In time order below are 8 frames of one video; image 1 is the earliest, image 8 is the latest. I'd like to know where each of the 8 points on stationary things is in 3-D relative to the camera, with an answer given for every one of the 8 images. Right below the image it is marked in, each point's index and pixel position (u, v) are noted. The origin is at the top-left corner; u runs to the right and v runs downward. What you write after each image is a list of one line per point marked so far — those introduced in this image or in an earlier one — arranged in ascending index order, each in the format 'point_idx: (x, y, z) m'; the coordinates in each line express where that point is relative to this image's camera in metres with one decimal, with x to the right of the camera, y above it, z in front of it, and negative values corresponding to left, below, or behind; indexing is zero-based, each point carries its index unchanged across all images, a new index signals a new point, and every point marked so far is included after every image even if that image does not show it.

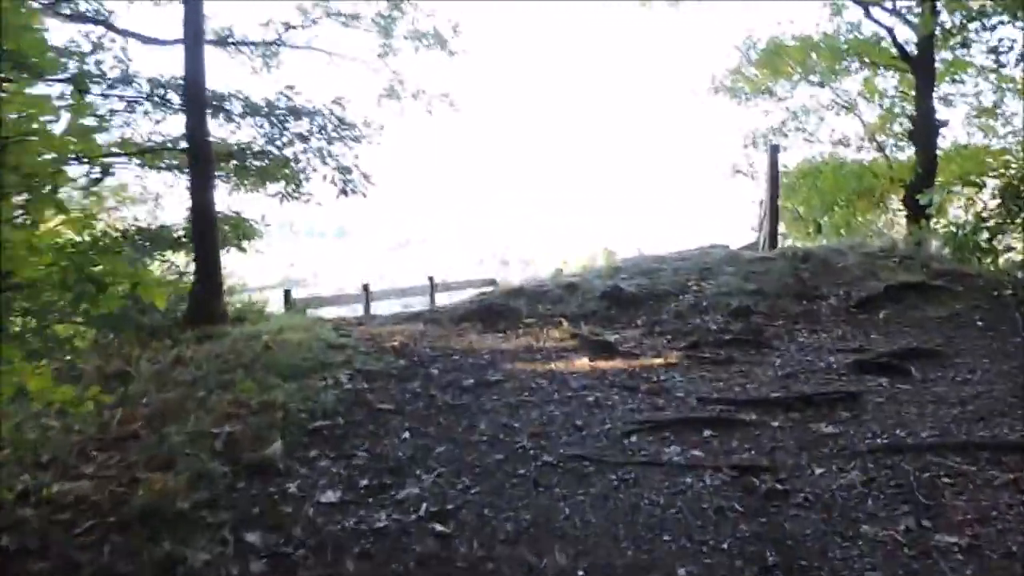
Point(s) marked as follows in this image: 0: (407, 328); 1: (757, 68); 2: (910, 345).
0: (-0.5, -0.2, +4.4) m
1: (+2.8, +2.6, +10.1) m
2: (+1.9, -0.3, +4.0) m
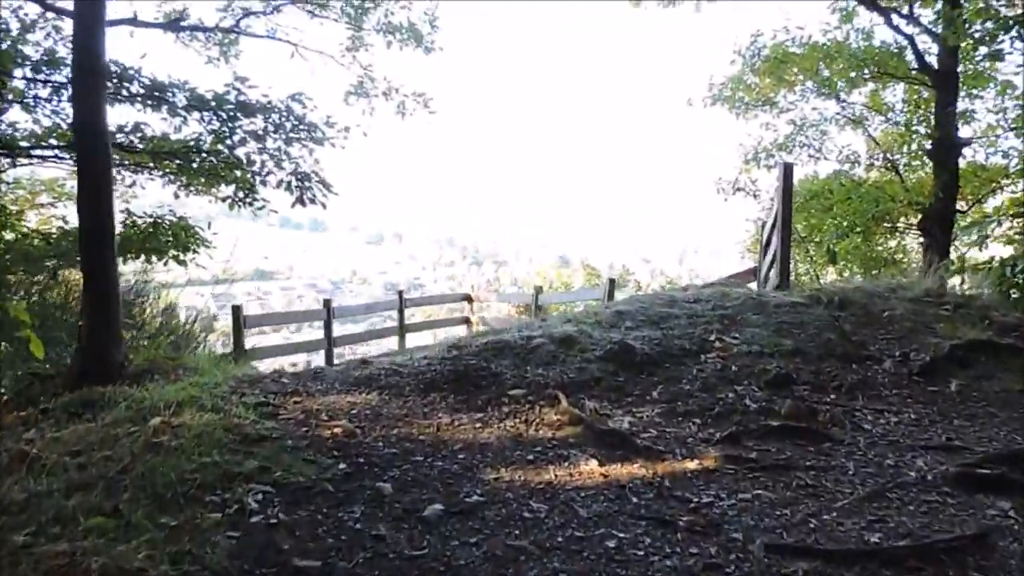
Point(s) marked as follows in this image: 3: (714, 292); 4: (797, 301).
0: (-0.6, -0.4, +3.3) m
1: (+2.6, +2.3, +9.2) m
2: (+1.8, -0.5, +3.1) m
3: (+1.2, 0.0, +5.0) m
4: (+1.6, -0.1, +4.7) m
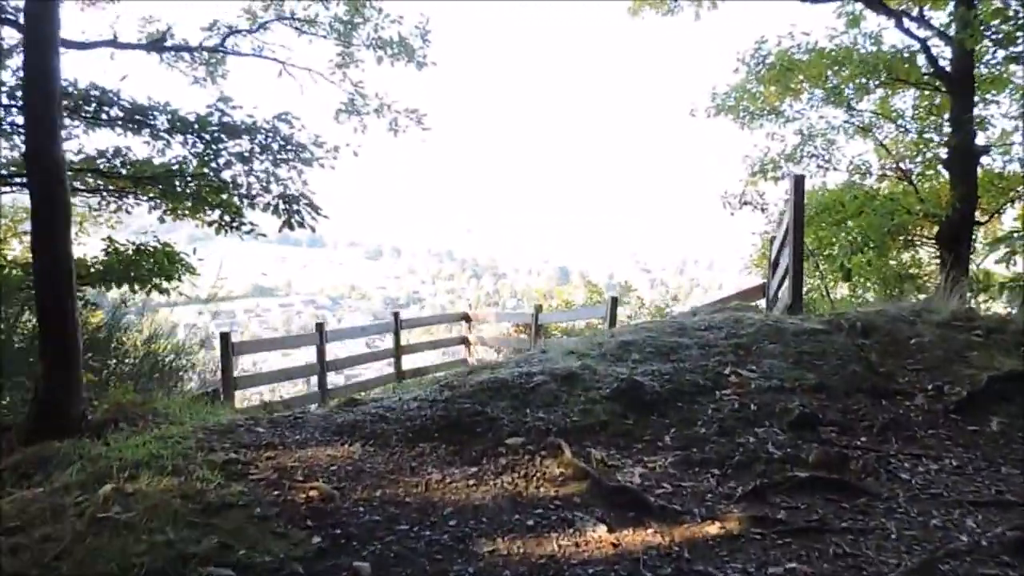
0: (-0.6, -0.6, +3.0) m
1: (+2.6, +2.1, +8.9) m
2: (+1.8, -0.7, +2.7) m
3: (+1.2, -0.2, +4.7) m
4: (+1.6, -0.2, +4.4) m
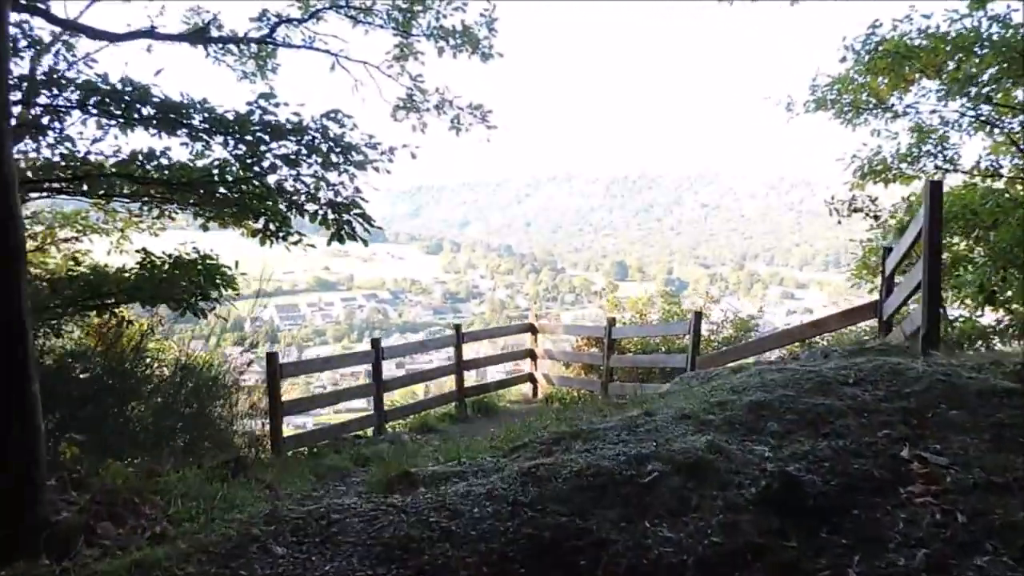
0: (-0.3, -0.8, +2.1) m
1: (+3.3, +1.9, +7.7) m
2: (+2.0, -0.8, +1.7) m
3: (+1.6, -0.3, +3.7) m
4: (+1.9, -0.4, +3.4) m
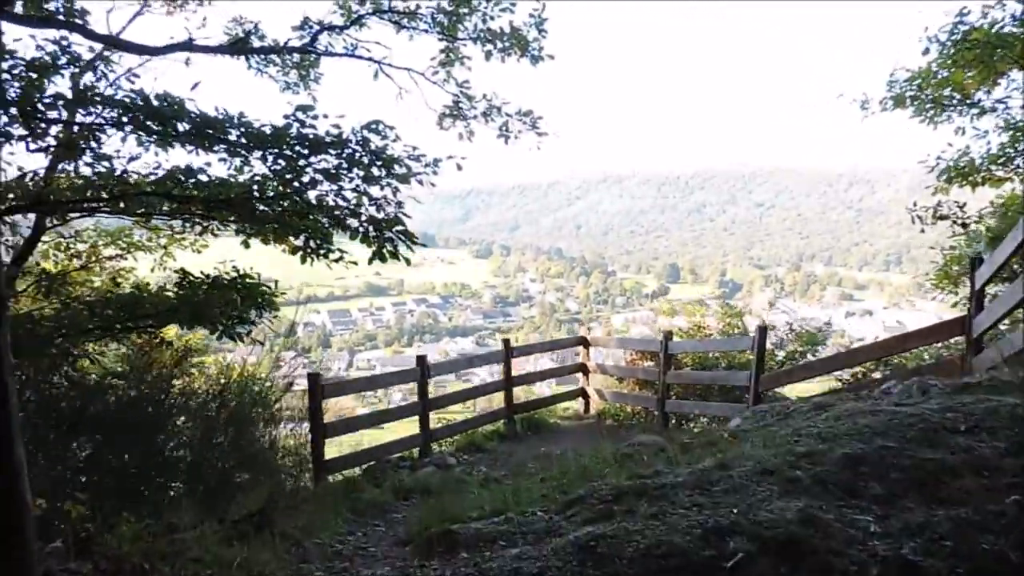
0: (-0.2, -0.9, +1.7) m
1: (+3.7, +1.8, +7.2) m
2: (+2.1, -0.9, +1.1) m
3: (+1.8, -0.5, +3.2) m
4: (+2.1, -0.5, +2.8) m
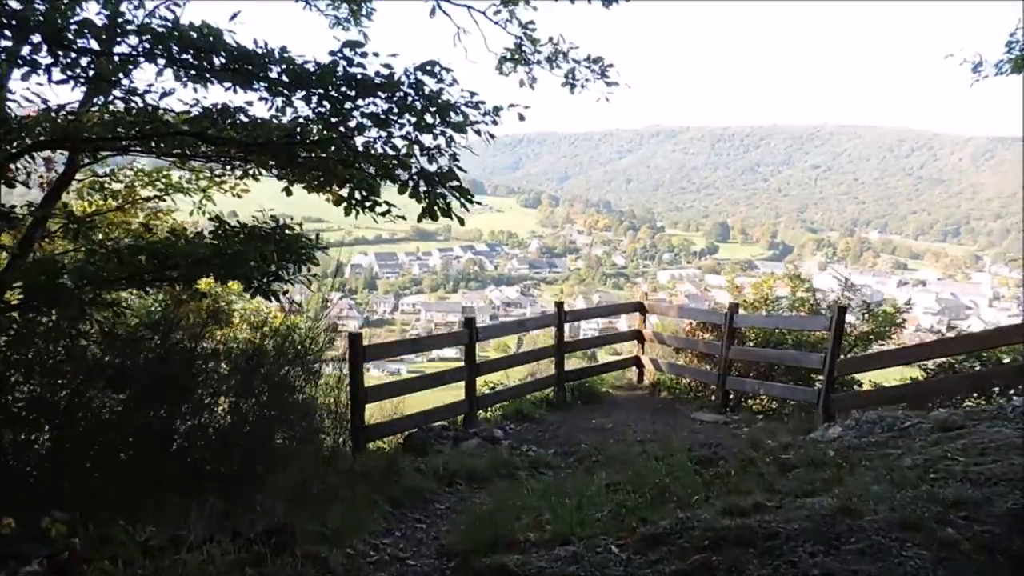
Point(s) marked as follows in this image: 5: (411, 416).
0: (-0.1, -0.9, +1.2) m
1: (+4.2, +1.9, +6.2) m
2: (+2.2, -1.1, +0.5) m
3: (+2.0, -0.5, +2.5) m
4: (+2.3, -0.6, +2.2) m
5: (-0.9, -1.1, +7.7) m
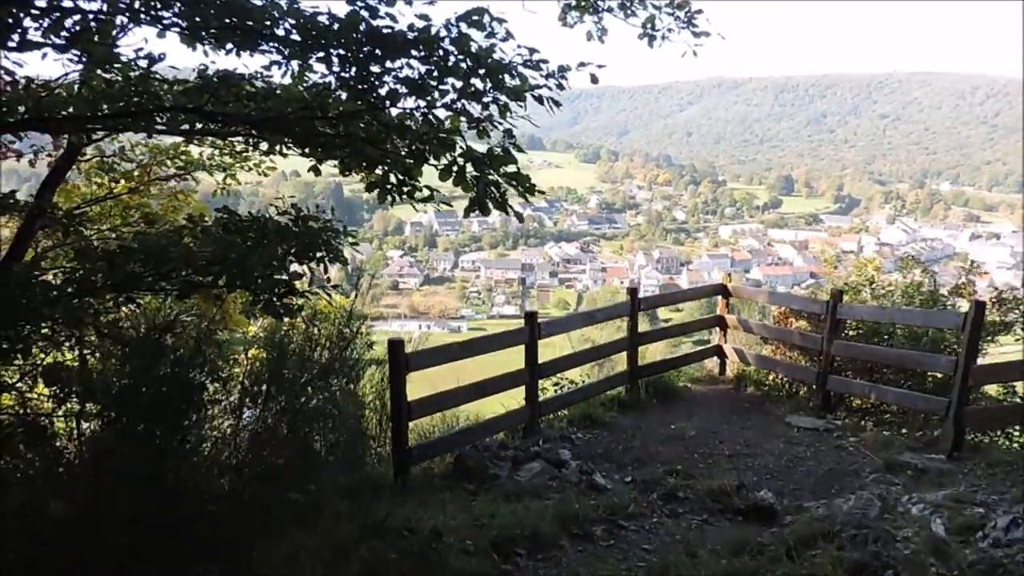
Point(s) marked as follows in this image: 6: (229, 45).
0: (0.0, -1.2, +0.1) m
1: (+4.6, +1.9, +4.7) m
2: (+2.2, -1.4, -0.8) m
3: (+2.2, -0.7, +1.3) m
4: (+2.5, -0.8, +0.9) m
5: (-0.4, -1.1, +6.6) m
6: (-1.4, +1.2, +4.1) m
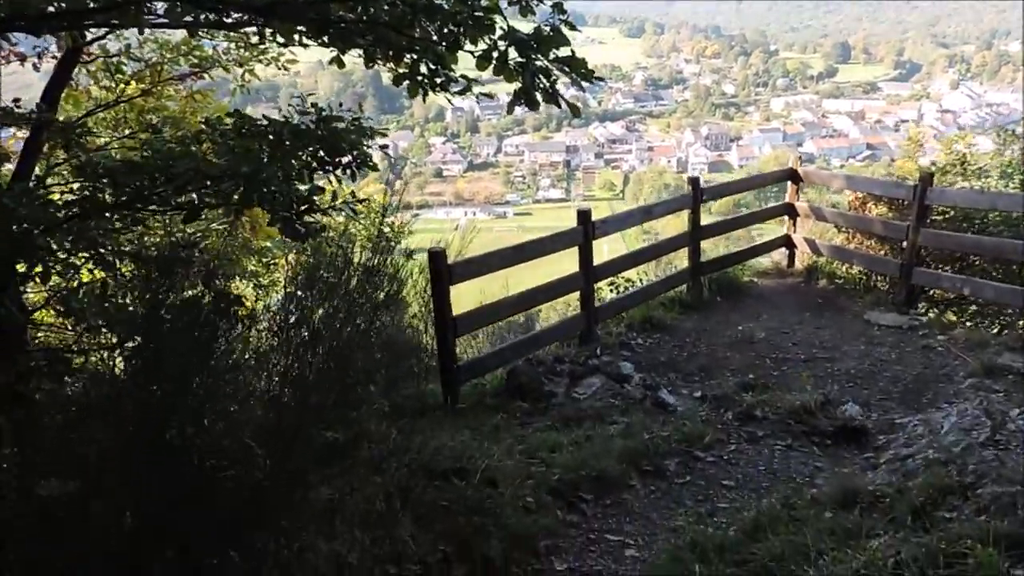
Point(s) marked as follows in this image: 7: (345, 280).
0: (+0.1, -1.3, -0.3) m
1: (+4.8, +2.4, +3.5) m
2: (+2.3, -1.6, -1.3) m
3: (+2.3, -0.7, +0.6) m
4: (+2.5, -0.8, +0.3) m
5: (0.0, -0.4, +6.1) m
6: (-1.2, +1.5, +3.4) m
7: (-0.7, 0.0, +3.8) m
